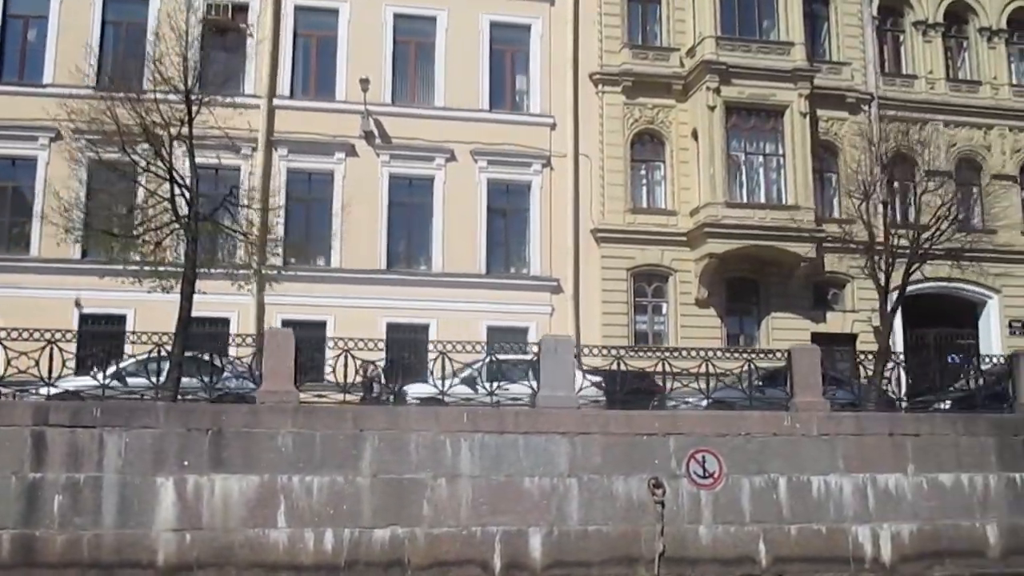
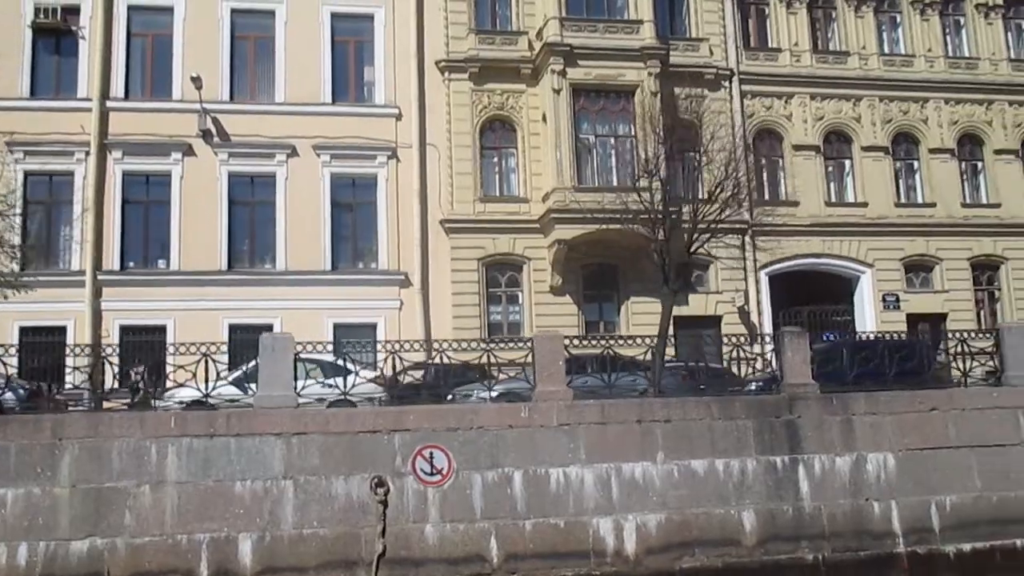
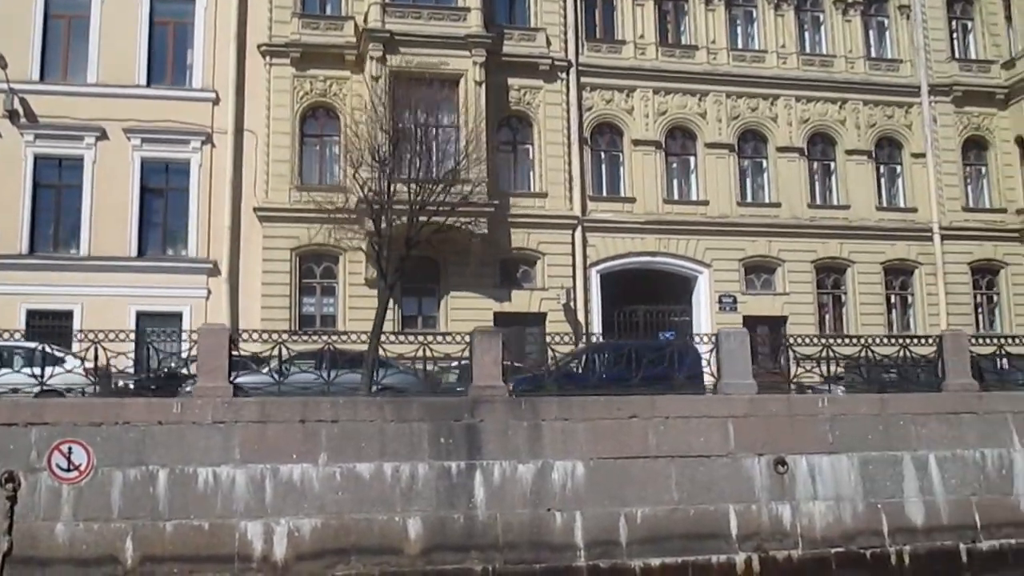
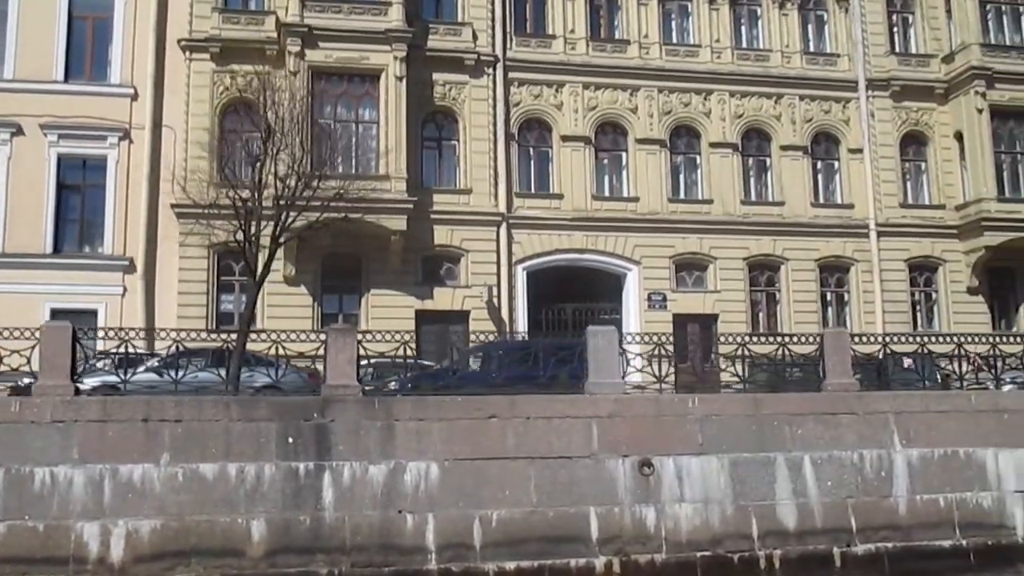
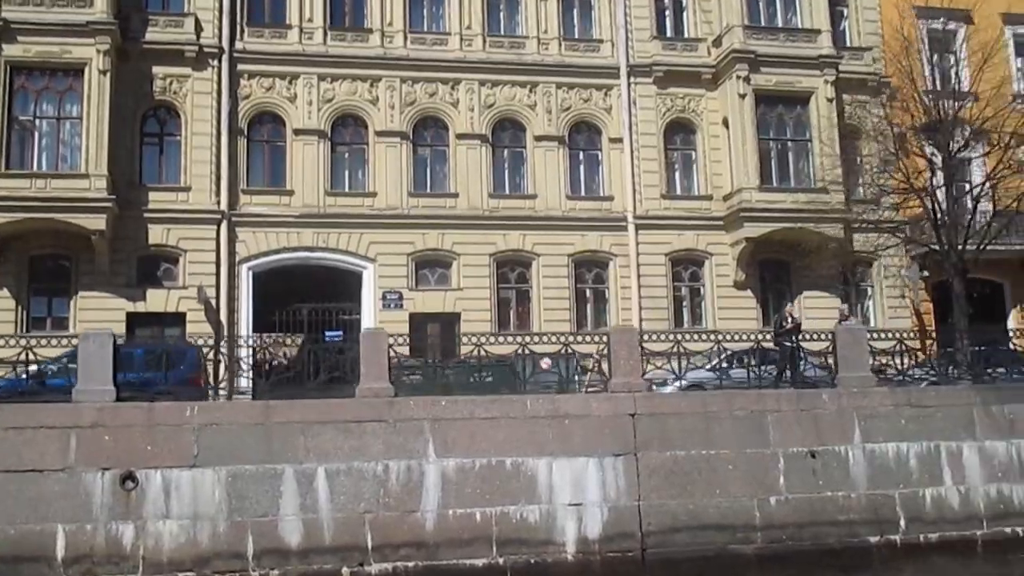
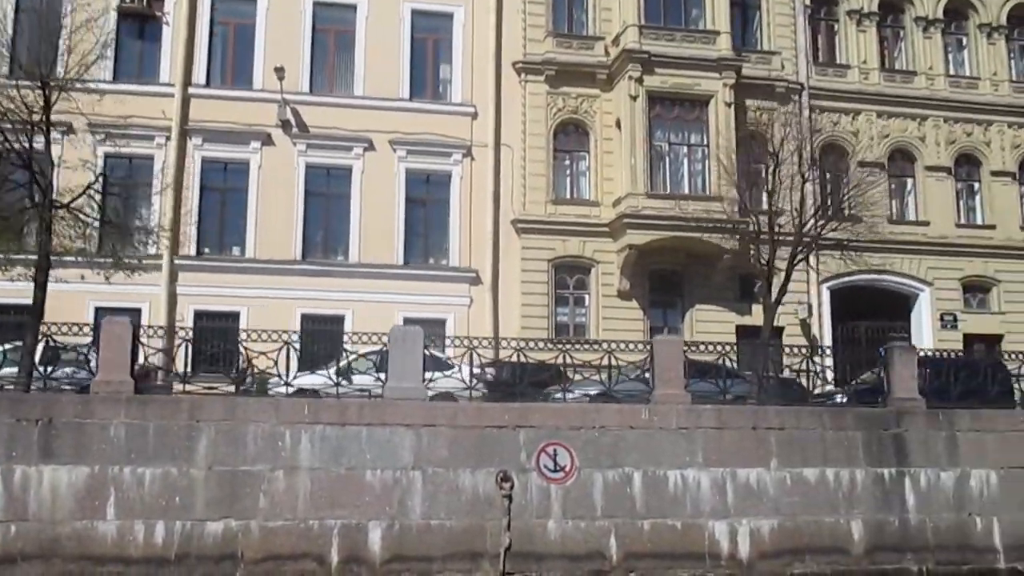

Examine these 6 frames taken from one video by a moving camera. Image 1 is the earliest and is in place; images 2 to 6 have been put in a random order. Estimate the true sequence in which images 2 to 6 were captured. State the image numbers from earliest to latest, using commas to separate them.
6, 2, 3, 4, 5
